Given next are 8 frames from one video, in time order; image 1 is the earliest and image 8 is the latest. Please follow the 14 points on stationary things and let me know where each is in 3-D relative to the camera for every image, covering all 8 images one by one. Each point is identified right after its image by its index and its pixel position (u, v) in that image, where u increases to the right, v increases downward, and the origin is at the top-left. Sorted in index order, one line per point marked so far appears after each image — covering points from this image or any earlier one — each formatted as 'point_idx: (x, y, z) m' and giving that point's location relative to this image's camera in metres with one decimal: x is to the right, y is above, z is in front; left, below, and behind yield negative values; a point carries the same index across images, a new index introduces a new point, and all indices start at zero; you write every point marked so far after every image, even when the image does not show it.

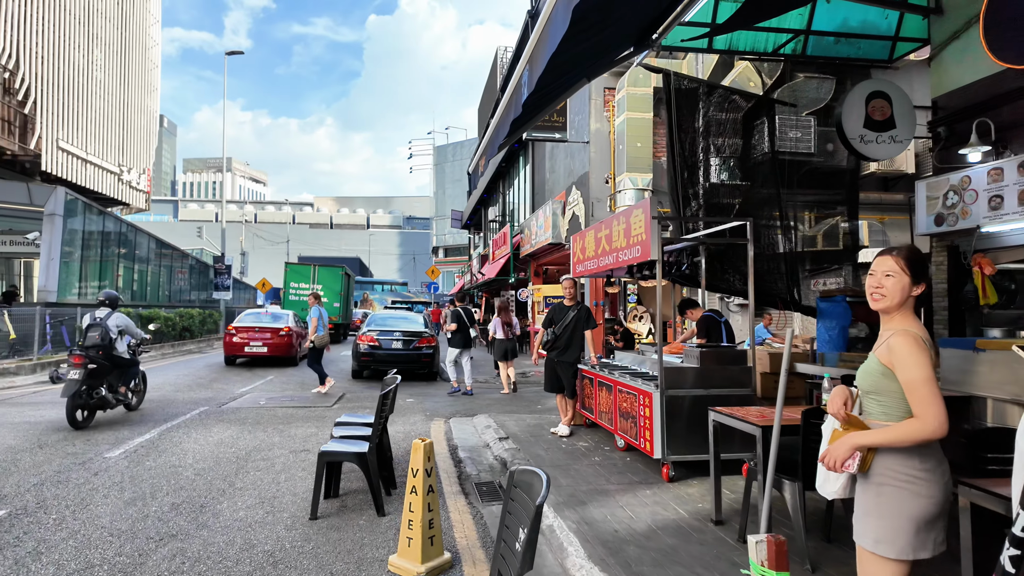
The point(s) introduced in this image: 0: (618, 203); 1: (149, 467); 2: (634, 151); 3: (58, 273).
0: (+2.2, +1.8, +12.5) m
1: (-3.4, -1.7, +5.5) m
2: (+2.5, +2.8, +12.3) m
3: (-11.5, +0.4, +15.1) m
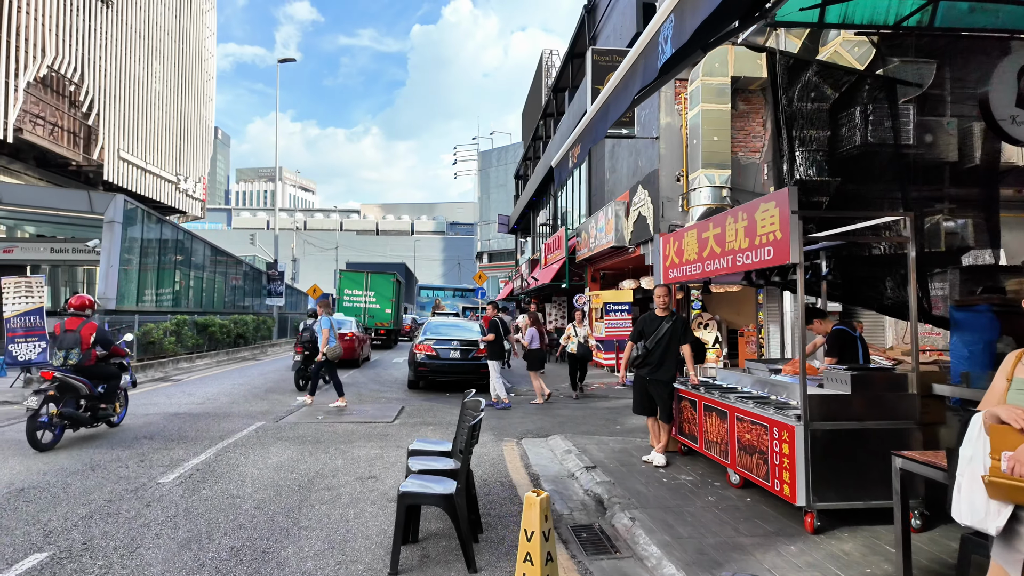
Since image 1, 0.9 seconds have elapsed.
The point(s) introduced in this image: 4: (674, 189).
0: (+3.5, +1.7, +11.5) m
1: (-2.6, -1.8, +5.0) m
2: (+3.8, +2.7, +11.3) m
3: (-10.0, +0.2, +15.2) m
4: (+3.3, +2.0, +12.0) m
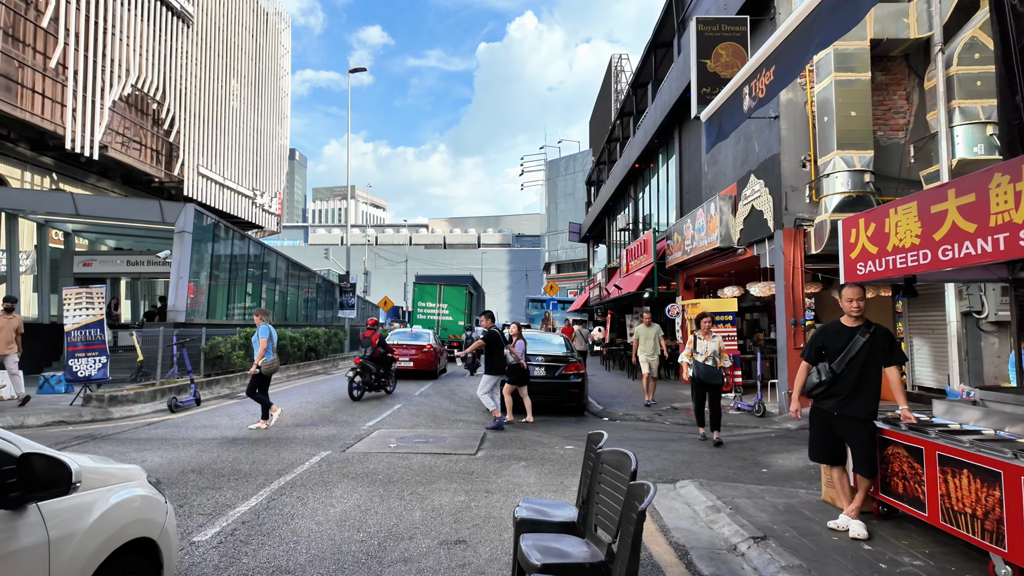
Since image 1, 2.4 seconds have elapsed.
0: (+5.0, +1.6, +9.7) m
1: (-1.7, -1.8, +3.7) m
2: (+5.3, +2.6, +9.4) m
3: (-8.0, -0.1, +14.7) m
4: (+4.9, +1.9, +10.1) m
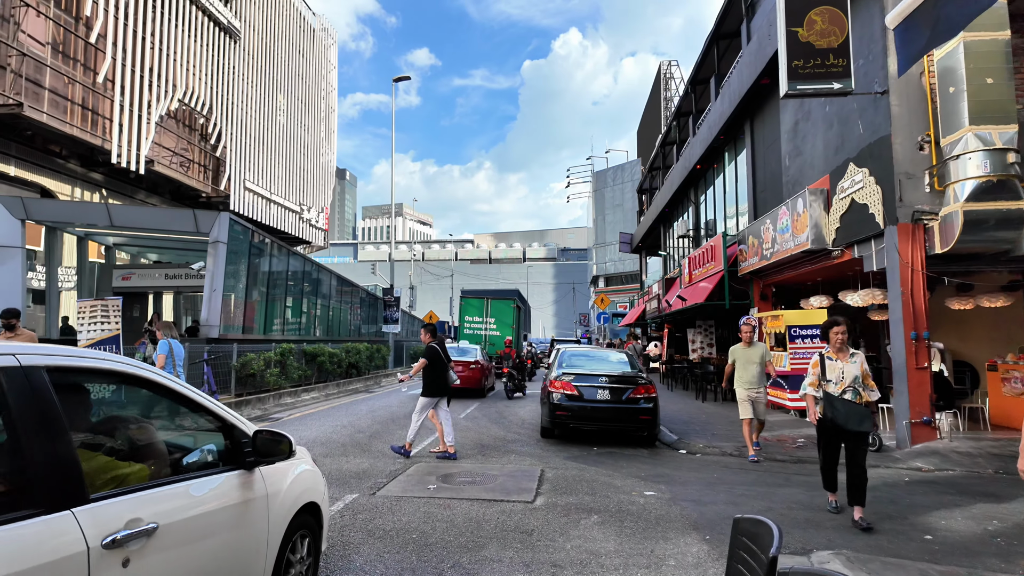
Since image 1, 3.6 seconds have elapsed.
0: (+5.8, +1.5, +7.9) m
1: (-1.3, -1.8, +2.5) m
2: (+6.1, +2.5, +7.7) m
3: (-6.7, -0.4, +13.9) m
4: (+5.7, +1.8, +8.4) m
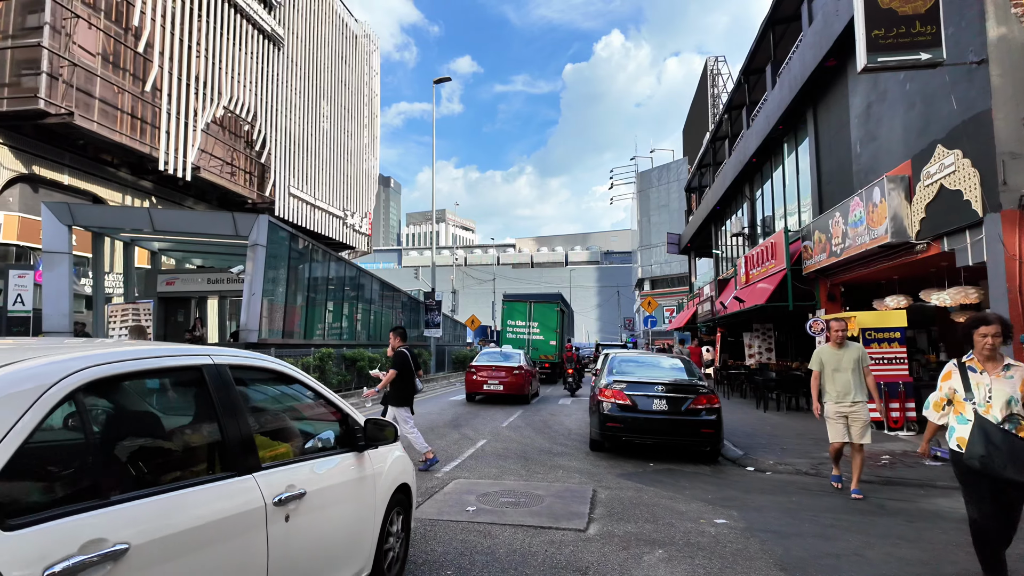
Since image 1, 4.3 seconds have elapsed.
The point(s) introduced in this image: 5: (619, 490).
0: (+6.4, +1.6, +6.8) m
1: (-1.1, -1.7, +1.9) m
2: (+6.6, +2.6, +6.6) m
3: (-5.7, -0.5, +13.7) m
4: (+6.3, +1.8, +7.3) m
5: (+1.1, -2.1, +6.3) m
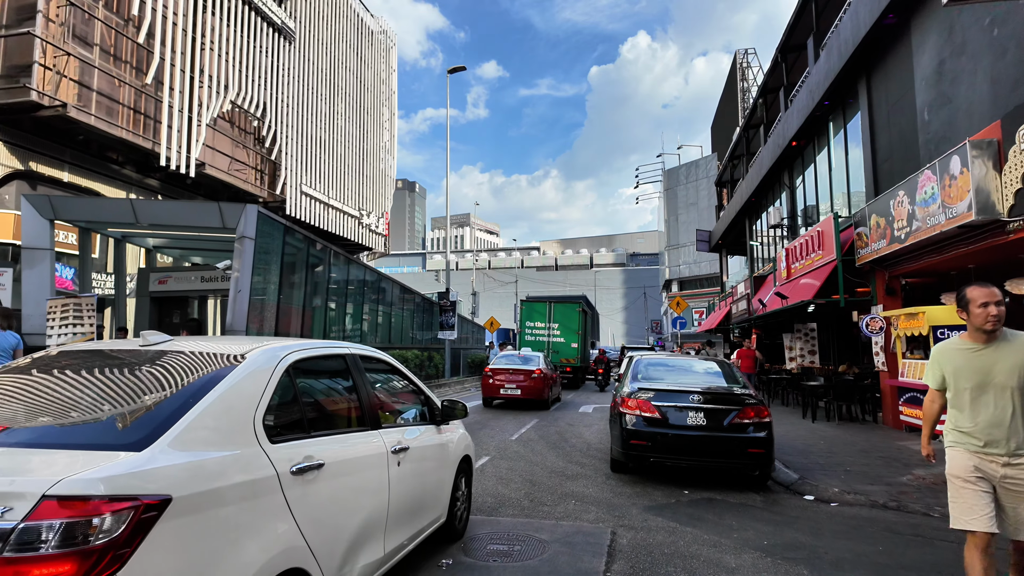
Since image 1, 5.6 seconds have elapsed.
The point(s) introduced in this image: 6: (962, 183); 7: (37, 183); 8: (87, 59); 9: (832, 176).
0: (+6.3, +1.7, +5.2) m
1: (-1.3, -1.6, +0.5) m
2: (+6.5, +2.8, +5.0) m
3: (-5.5, -0.4, +12.6) m
4: (+6.2, +2.0, +5.7) m
5: (+1.1, -2.0, +4.9) m
6: (+6.1, +1.4, +8.0) m
7: (-14.3, +3.2, +17.9) m
8: (-12.8, +6.9, +18.0) m
9: (+8.1, +2.9, +15.2) m
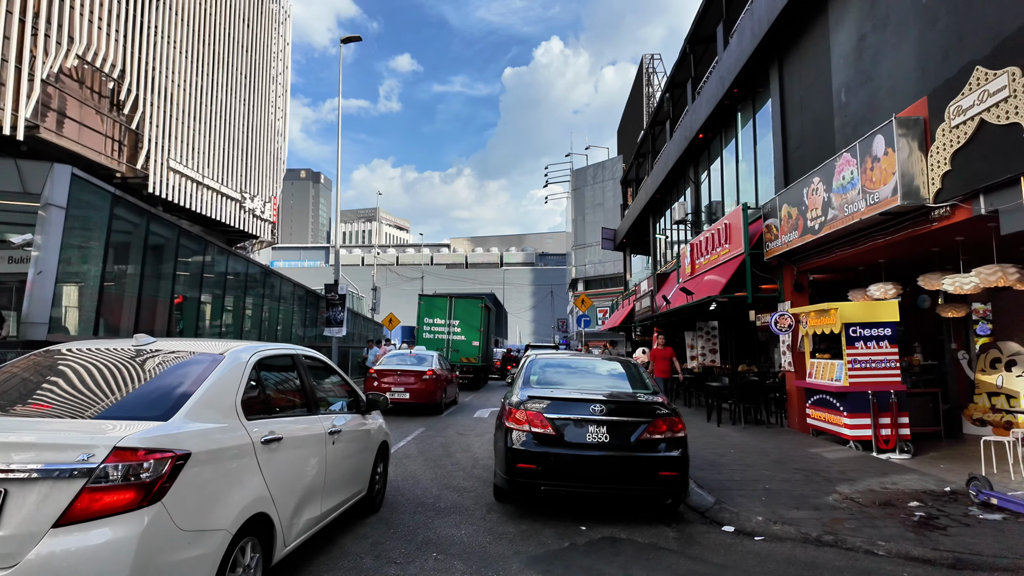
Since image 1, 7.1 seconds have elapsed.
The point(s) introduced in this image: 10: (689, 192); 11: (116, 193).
0: (+5.3, +1.8, +4.5) m
1: (-1.7, -1.4, -1.2) m
2: (+5.5, +2.8, +4.3) m
3: (-7.5, -0.1, +10.0) m
4: (+5.1, +2.1, +5.0) m
5: (+0.1, -1.8, +3.4) m
6: (+4.6, +1.5, +7.3) m
7: (-17.0, +3.6, +14.0) m
8: (-15.5, +7.4, +14.3) m
9: (+5.6, +3.0, +14.7) m
10: (+5.8, +3.1, +19.6) m
11: (-7.4, +1.8, +11.3) m
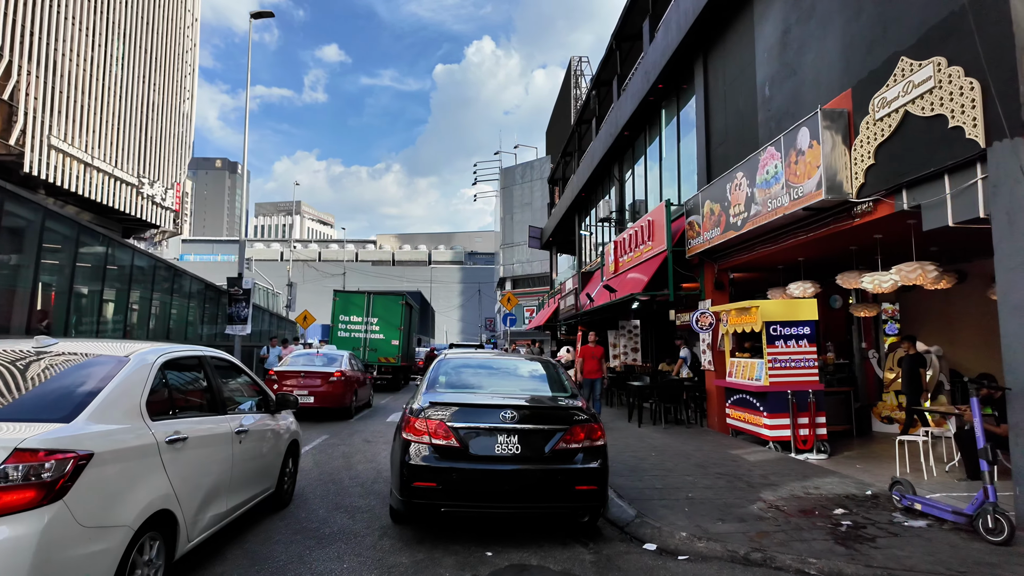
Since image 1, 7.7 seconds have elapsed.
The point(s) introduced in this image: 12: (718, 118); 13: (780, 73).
0: (+4.6, +1.8, +4.4) m
1: (-1.7, -1.3, -2.1) m
2: (+4.8, +2.9, +4.2) m
3: (-8.8, +0.1, +8.4) m
4: (+4.4, +2.1, +4.8) m
5: (-0.5, -1.8, +2.7) m
6: (+3.6, +1.5, +7.1) m
7: (-18.7, +3.9, +11.1) m
8: (-17.1, +7.6, +11.6) m
9: (+3.7, +3.0, +14.6) m
10: (+3.3, +3.2, +19.5) m
11: (-8.8, +2.0, +9.6) m
12: (+3.7, +3.1, +10.8) m
13: (+3.8, +3.0, +8.3) m
